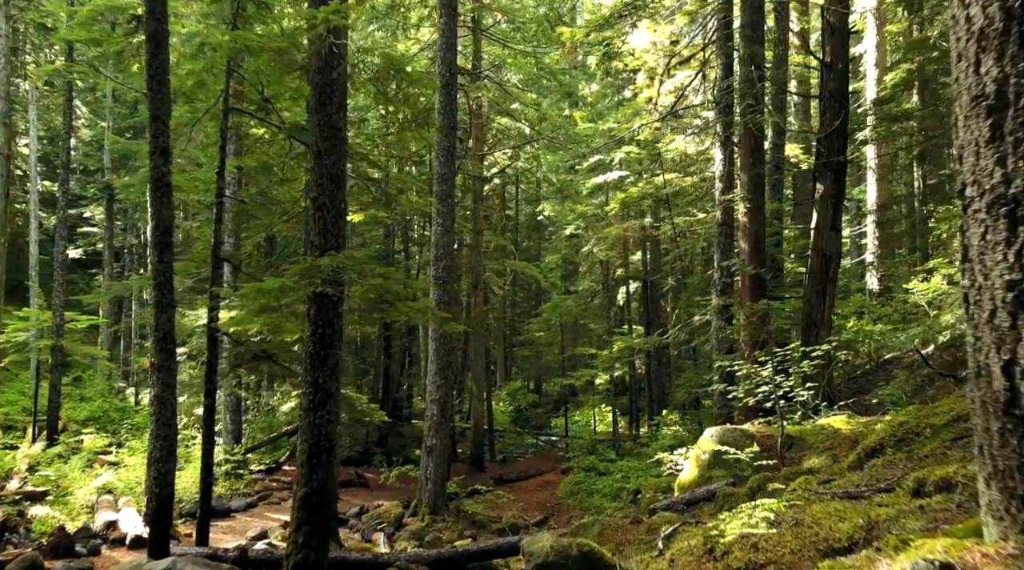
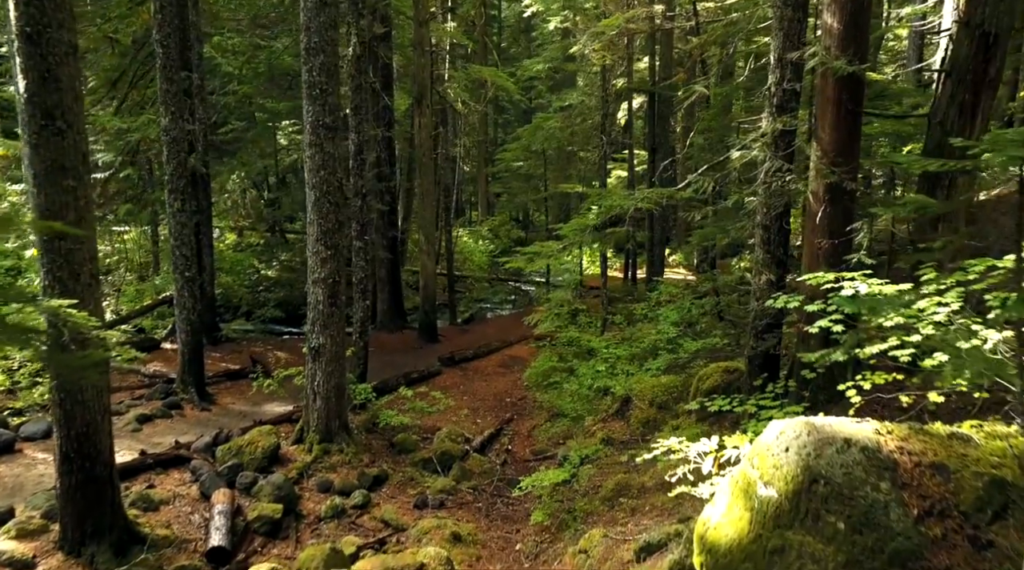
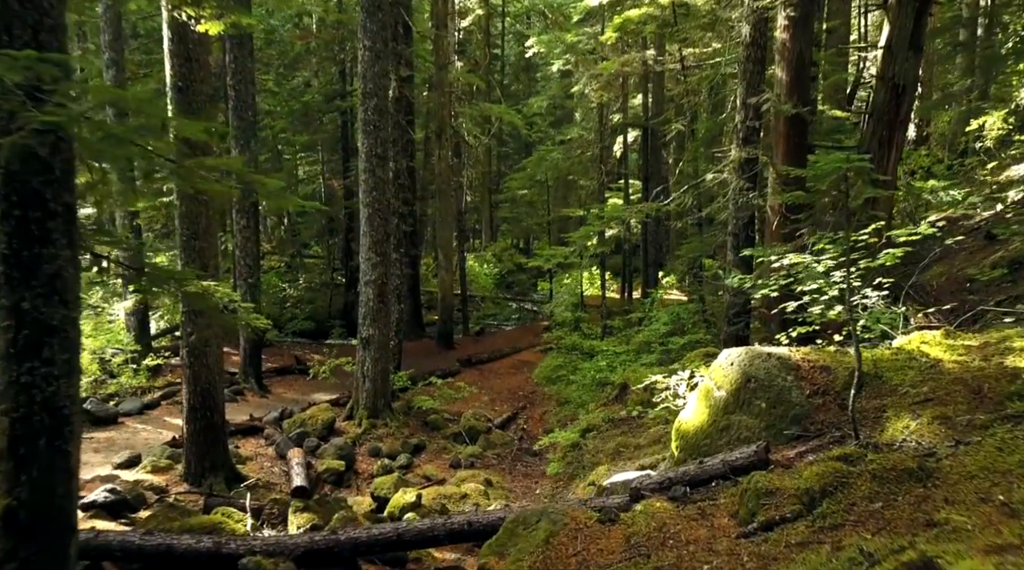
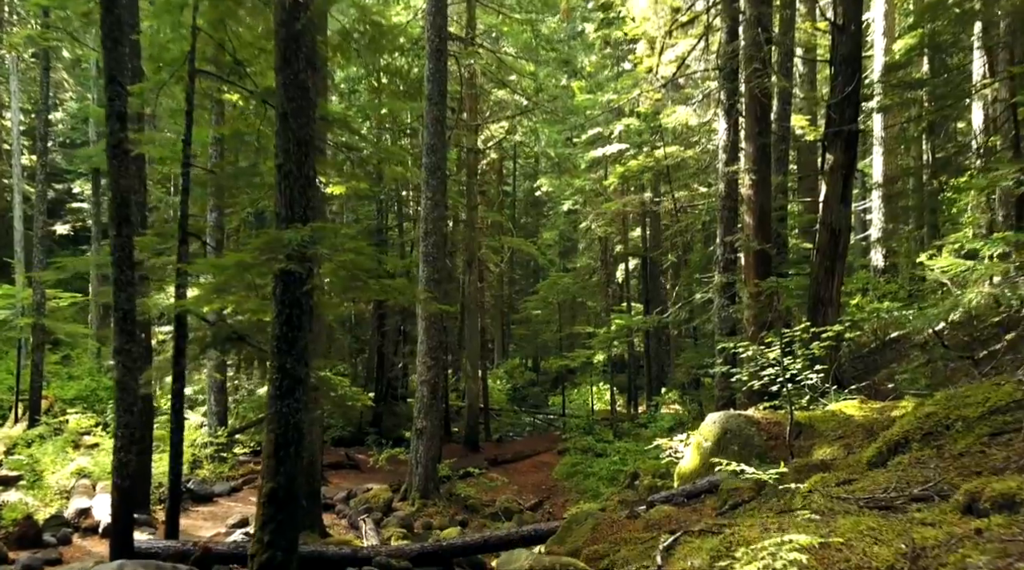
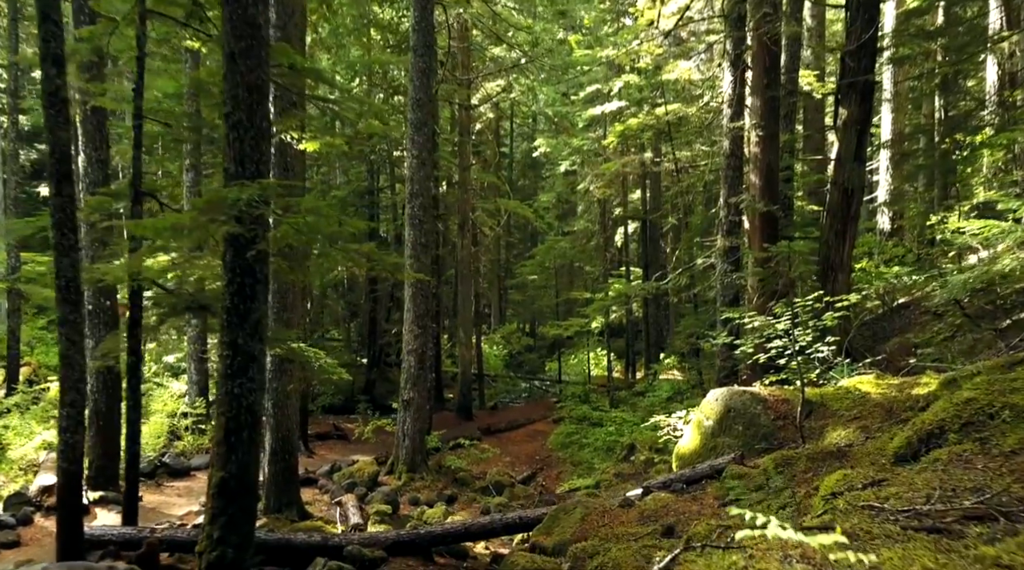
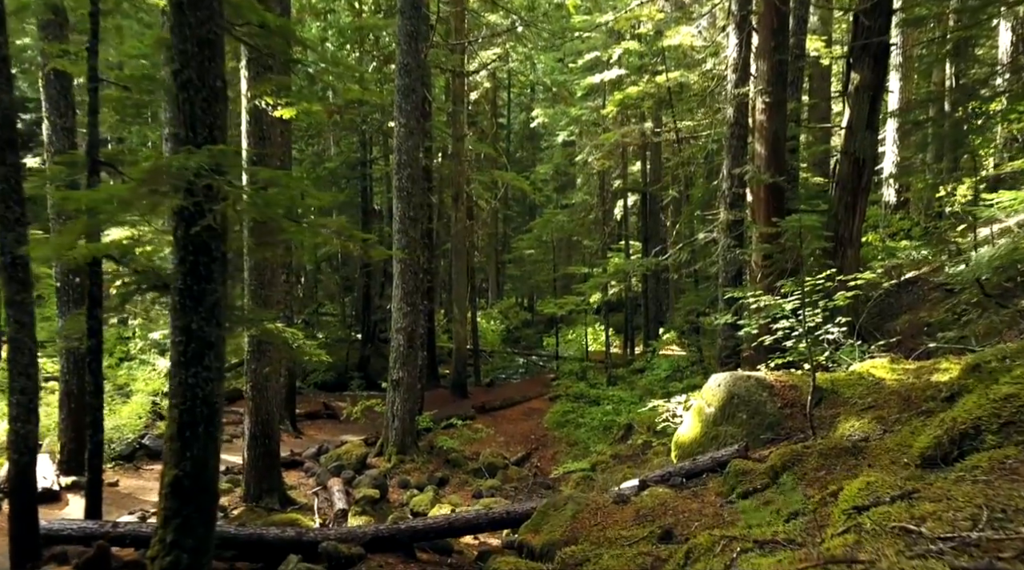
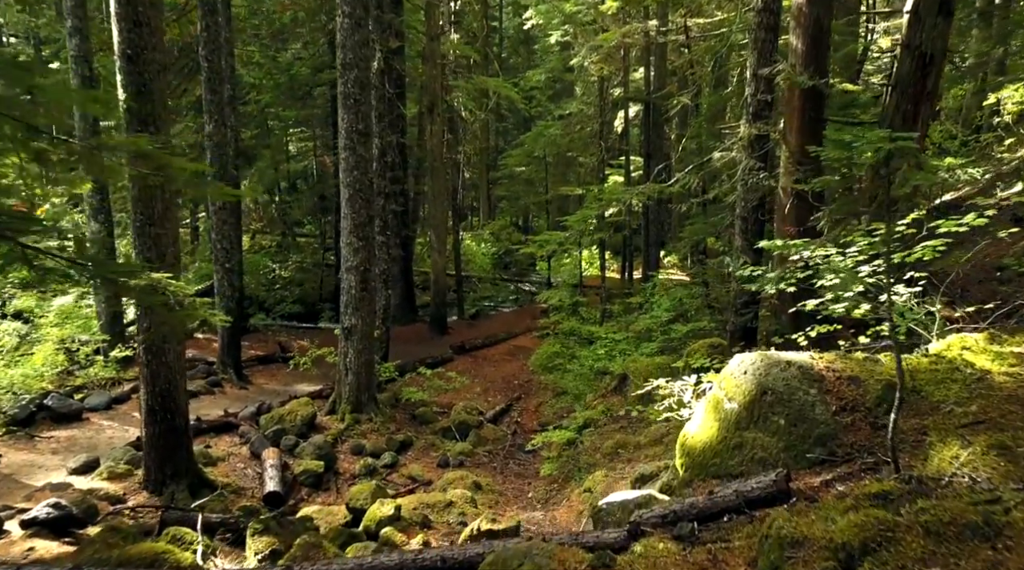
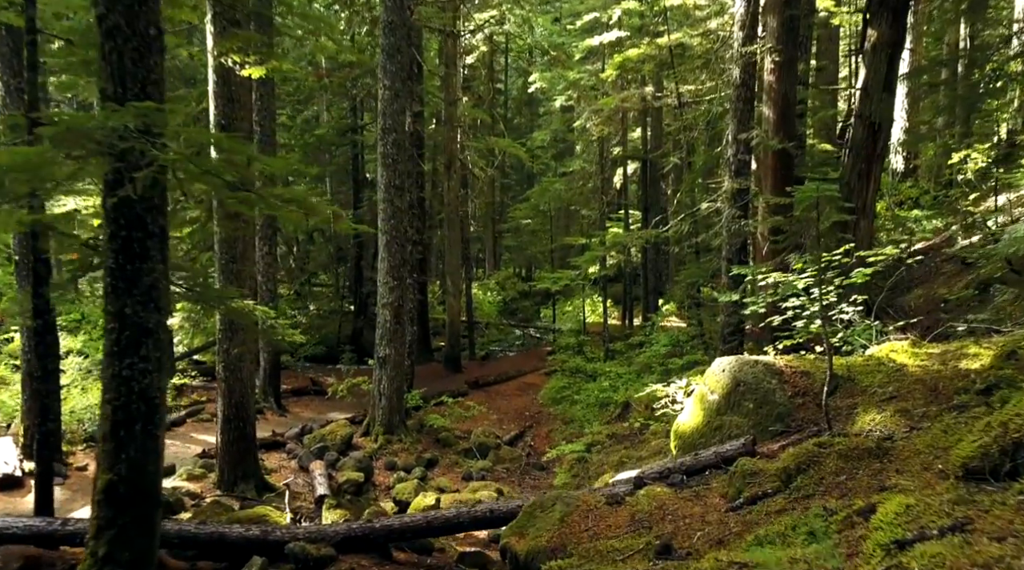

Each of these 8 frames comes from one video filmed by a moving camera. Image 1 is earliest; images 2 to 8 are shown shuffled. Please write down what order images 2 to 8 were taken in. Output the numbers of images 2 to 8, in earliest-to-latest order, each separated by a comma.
4, 5, 6, 8, 3, 7, 2
